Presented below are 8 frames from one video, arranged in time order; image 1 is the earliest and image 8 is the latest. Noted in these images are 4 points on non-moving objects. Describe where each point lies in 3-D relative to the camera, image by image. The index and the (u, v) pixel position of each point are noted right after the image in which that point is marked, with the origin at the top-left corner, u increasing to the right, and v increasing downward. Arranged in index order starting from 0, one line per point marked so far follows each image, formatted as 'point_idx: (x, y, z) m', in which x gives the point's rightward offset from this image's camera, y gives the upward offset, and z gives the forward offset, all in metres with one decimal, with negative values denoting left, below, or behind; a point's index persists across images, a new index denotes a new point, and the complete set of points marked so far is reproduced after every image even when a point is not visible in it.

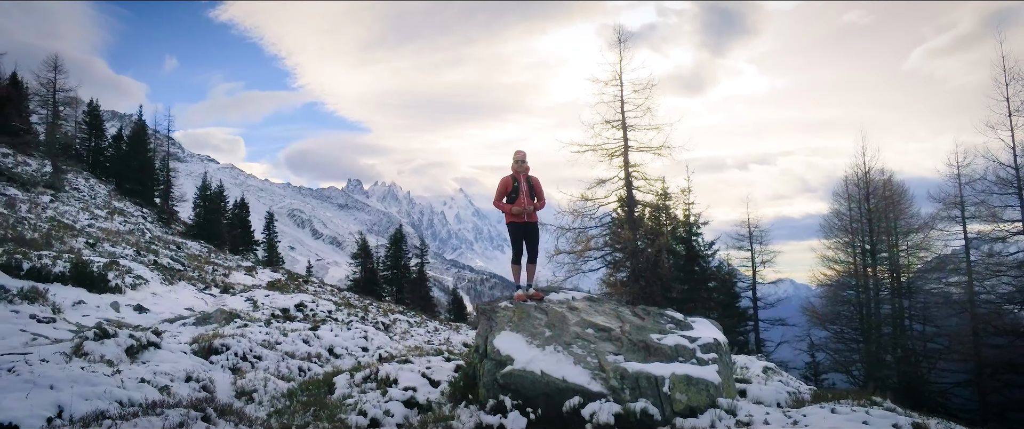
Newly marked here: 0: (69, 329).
0: (-6.6, -1.7, +7.0) m
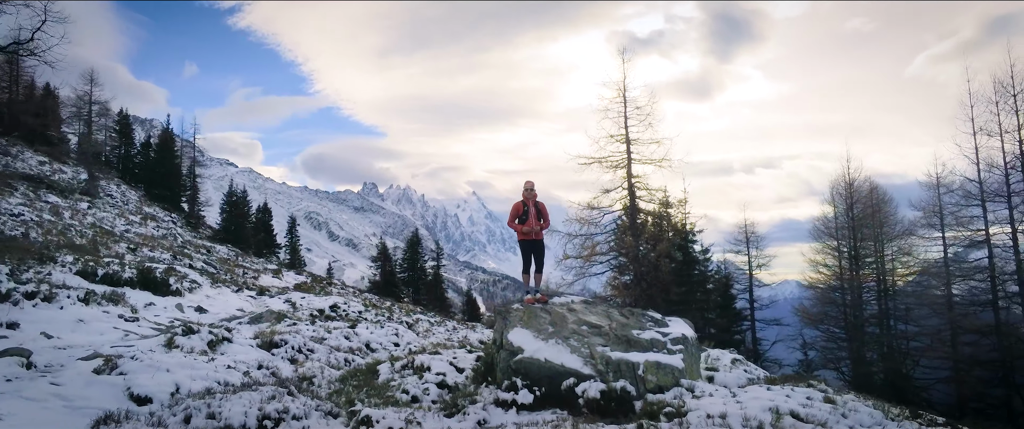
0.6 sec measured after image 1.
0: (-6.5, -2.0, +8.3) m
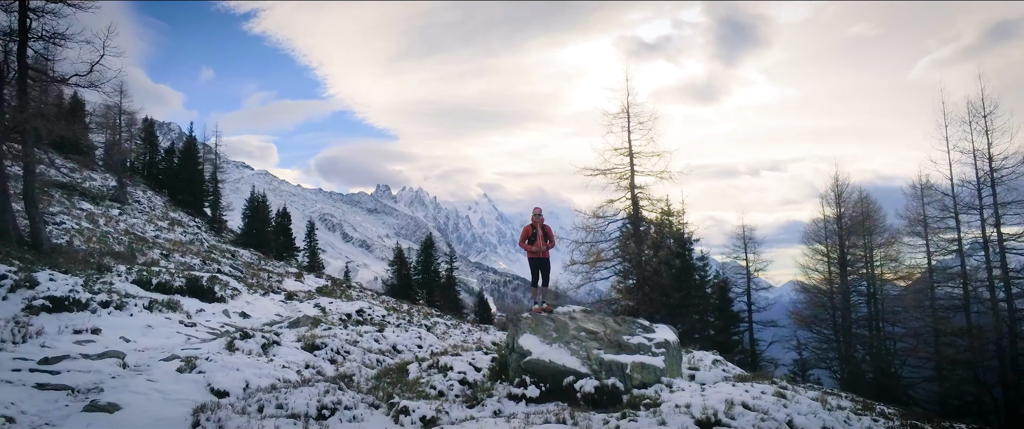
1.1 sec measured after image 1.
0: (-6.2, -2.4, +9.5) m
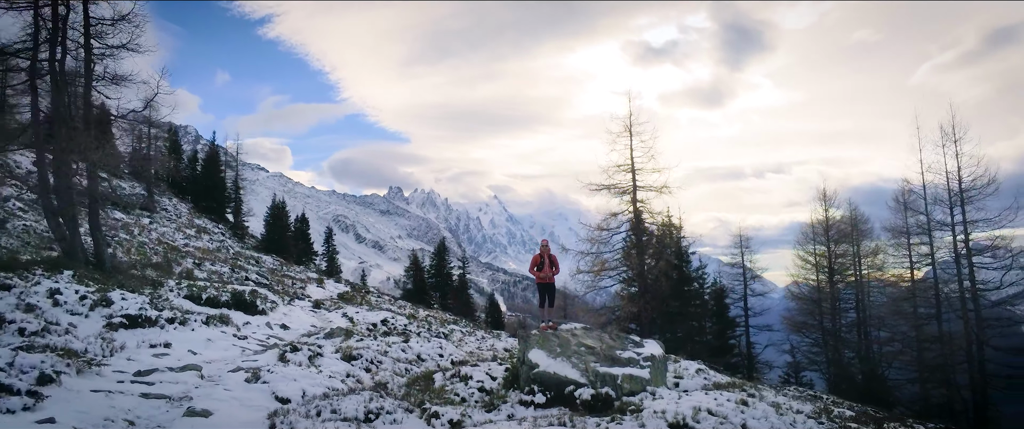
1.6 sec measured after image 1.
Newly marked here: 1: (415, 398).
0: (-6.0, -3.0, +11.0) m
1: (-1.7, -3.2, +8.1) m
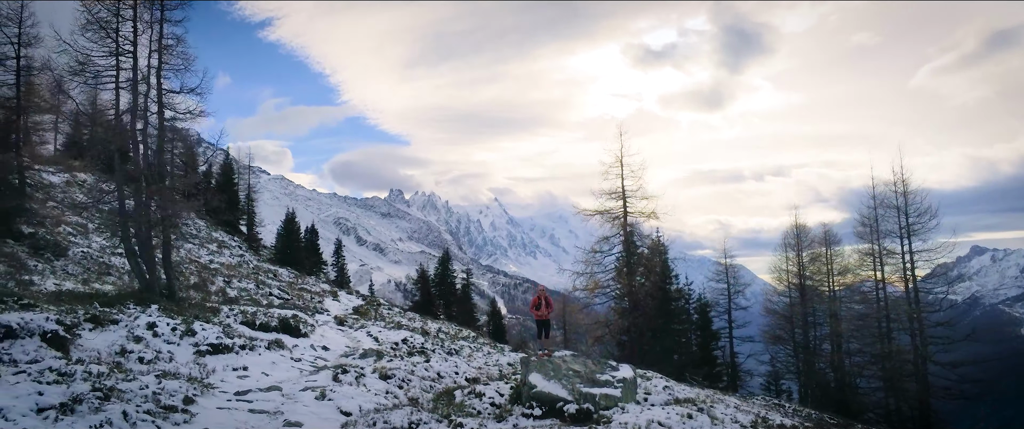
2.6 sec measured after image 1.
0: (-5.9, -4.3, +13.5) m
1: (-1.6, -4.5, +10.7) m
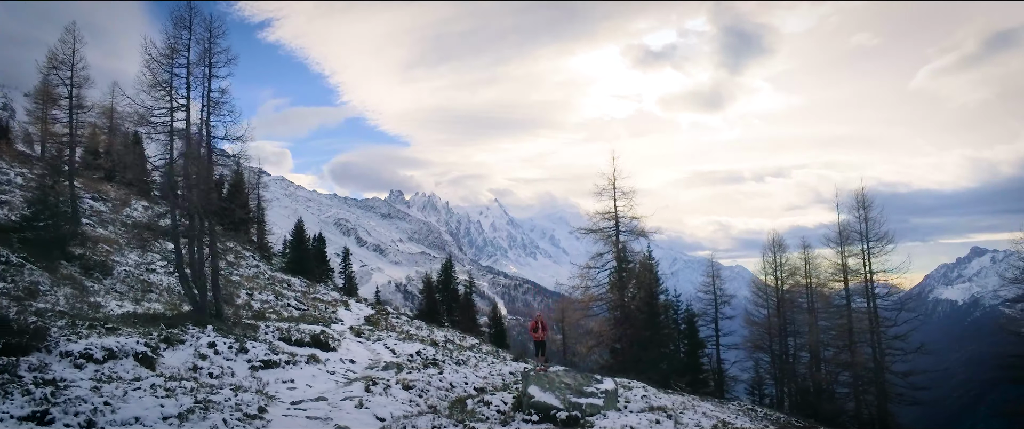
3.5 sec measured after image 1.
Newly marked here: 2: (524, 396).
0: (-5.8, -5.5, +15.9) m
1: (-1.5, -5.7, +13.1) m
2: (+0.3, -5.2, +13.3) m
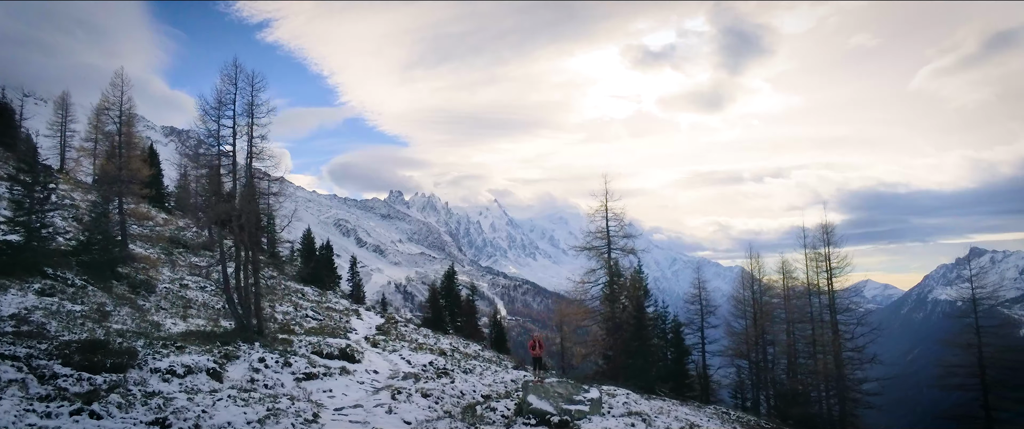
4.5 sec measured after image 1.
0: (-5.7, -6.9, +18.8) m
1: (-1.4, -7.1, +16.0) m
2: (+0.4, -6.6, +16.2) m
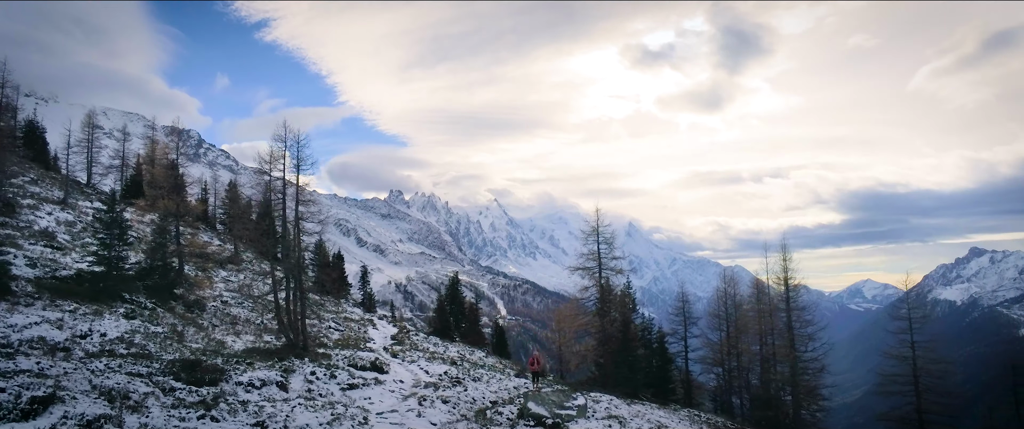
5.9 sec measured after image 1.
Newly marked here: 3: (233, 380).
0: (-5.6, -8.8, +23.0) m
1: (-1.3, -9.0, +20.2) m
2: (+0.6, -8.6, +20.4) m
3: (-11.4, -6.8, +18.9) m
